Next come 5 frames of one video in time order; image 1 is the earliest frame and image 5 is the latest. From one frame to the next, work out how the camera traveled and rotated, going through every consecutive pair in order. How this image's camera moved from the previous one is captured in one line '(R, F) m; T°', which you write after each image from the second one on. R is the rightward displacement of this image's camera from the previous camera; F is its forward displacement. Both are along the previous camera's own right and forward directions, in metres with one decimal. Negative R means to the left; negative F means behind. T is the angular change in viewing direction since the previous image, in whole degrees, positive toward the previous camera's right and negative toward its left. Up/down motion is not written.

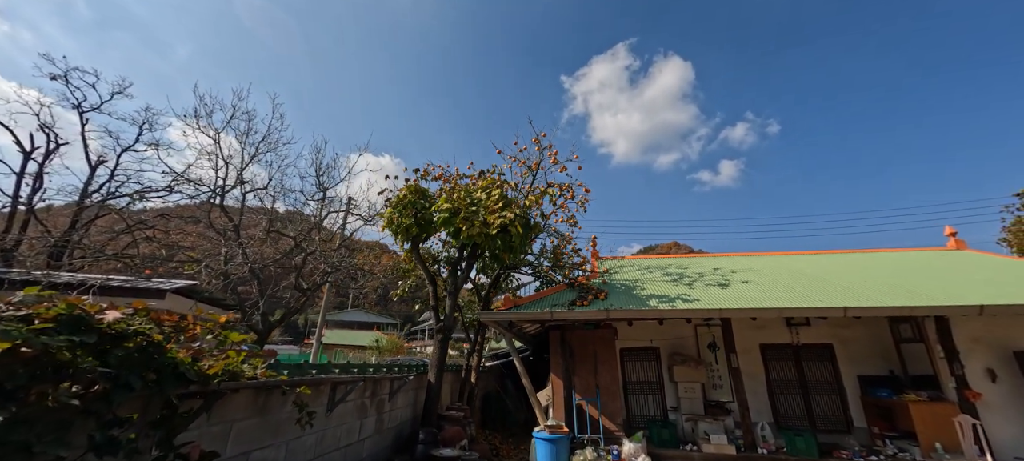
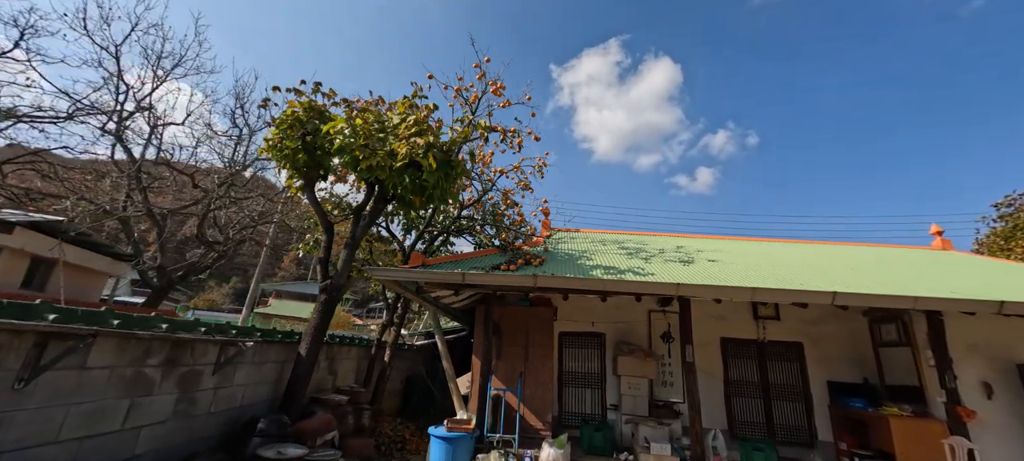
(+0.9, +1.4) m; +4°
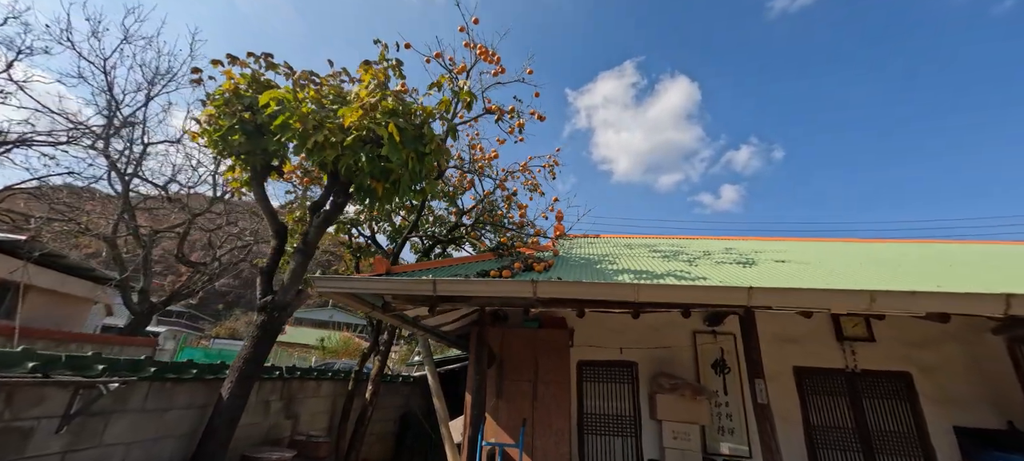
(+0.3, +1.3) m; -3°
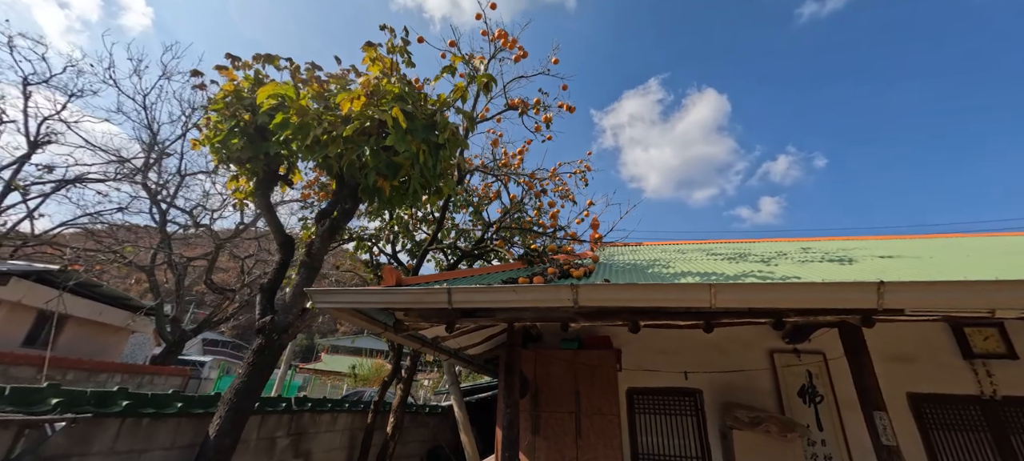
(0.0, +0.6) m; -4°
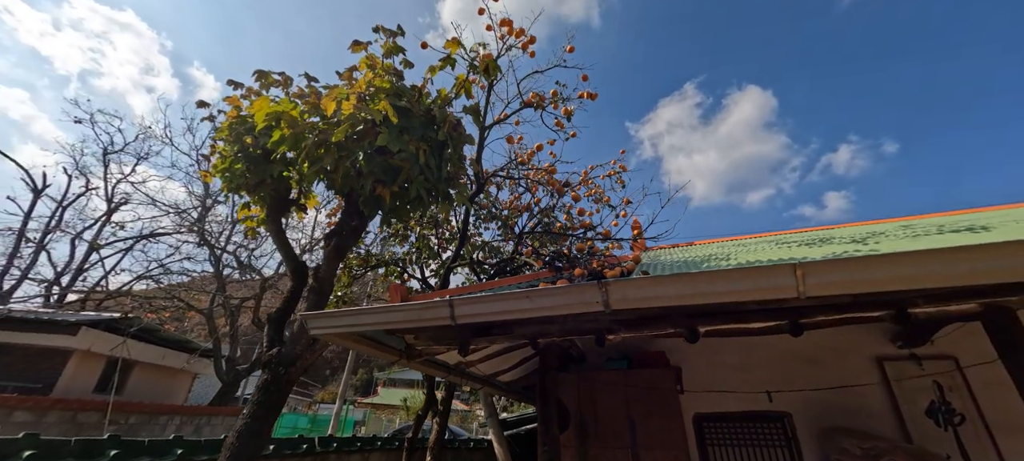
(+0.2, +0.5) m; -6°
